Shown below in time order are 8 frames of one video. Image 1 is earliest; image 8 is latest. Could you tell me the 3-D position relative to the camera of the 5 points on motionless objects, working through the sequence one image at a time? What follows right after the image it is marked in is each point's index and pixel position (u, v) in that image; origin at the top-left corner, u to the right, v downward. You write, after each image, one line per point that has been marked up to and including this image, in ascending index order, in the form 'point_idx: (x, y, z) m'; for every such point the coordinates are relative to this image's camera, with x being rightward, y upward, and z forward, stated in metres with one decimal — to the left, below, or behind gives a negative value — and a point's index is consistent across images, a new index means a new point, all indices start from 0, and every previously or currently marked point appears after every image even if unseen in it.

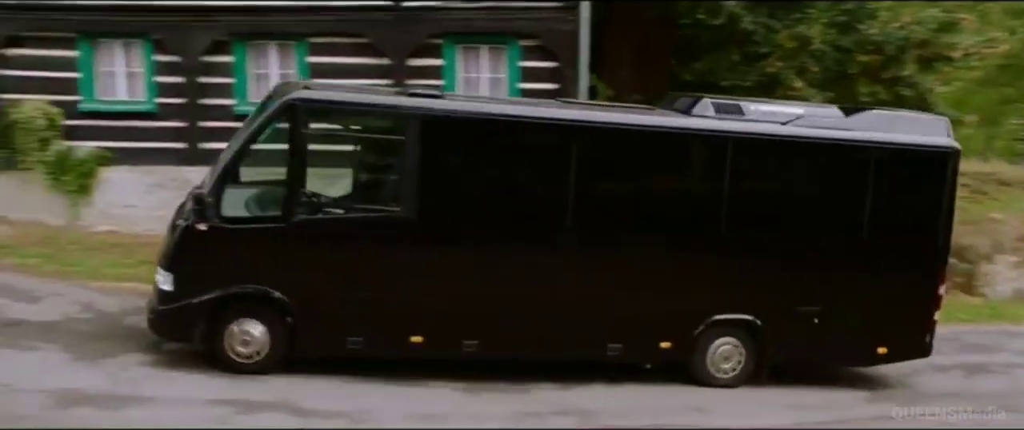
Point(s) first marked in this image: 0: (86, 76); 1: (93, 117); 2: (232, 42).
0: (-5.5, +1.7, +11.6) m
1: (-5.4, +1.2, +11.7) m
2: (-4.4, +2.6, +13.9) m
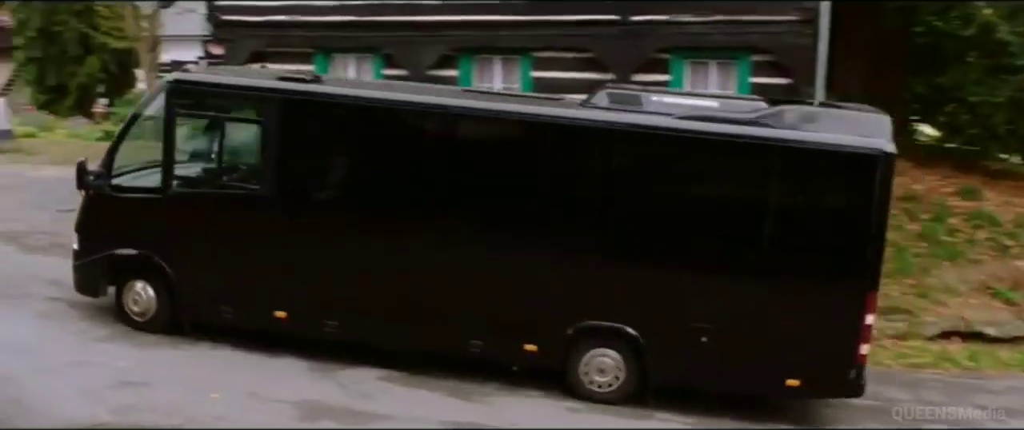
0: (-2.5, +1.7, +12.6) m
1: (-2.5, +1.2, +12.7) m
2: (-0.8, +2.5, +14.5) m
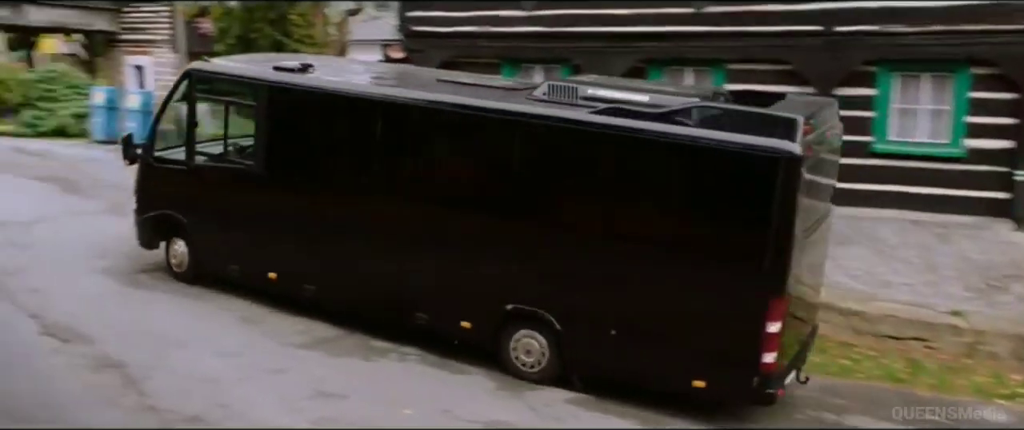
0: (0.0, +1.5, +12.6) m
1: (+0.1, +1.1, +12.7) m
2: (+2.1, +2.3, +14.2) m
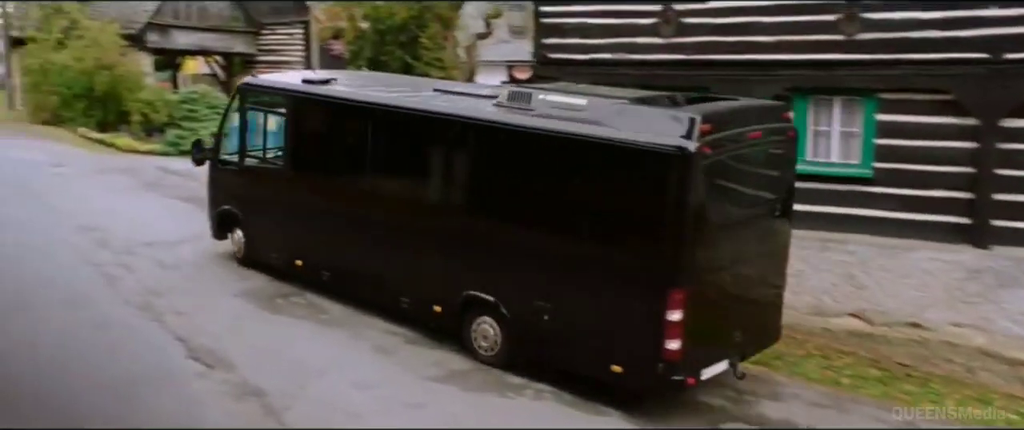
0: (+1.8, +1.1, +12.3) m
1: (+1.9, +0.6, +12.4) m
2: (+4.1, +1.8, +13.6) m
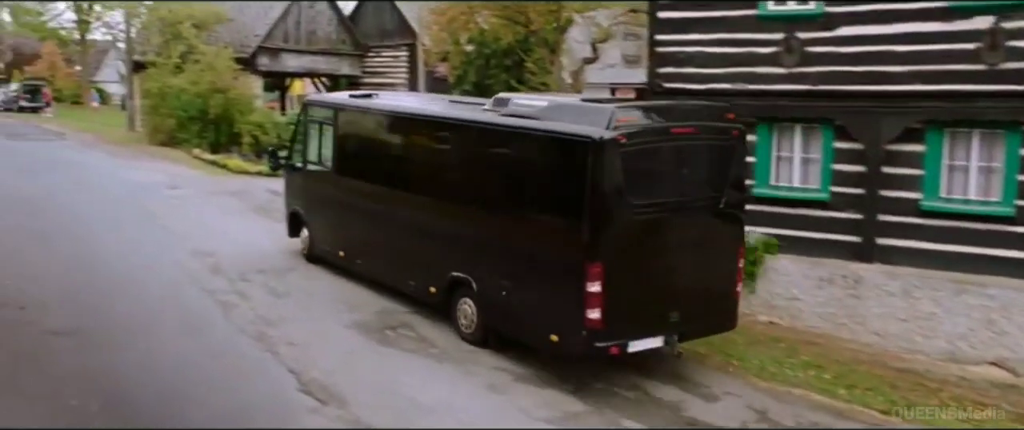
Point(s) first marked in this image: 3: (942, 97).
0: (+3.3, +0.7, +11.8) m
1: (+3.3, +0.2, +11.9) m
2: (+5.6, +1.3, +12.9) m
3: (+5.7, +1.7, +12.7) m
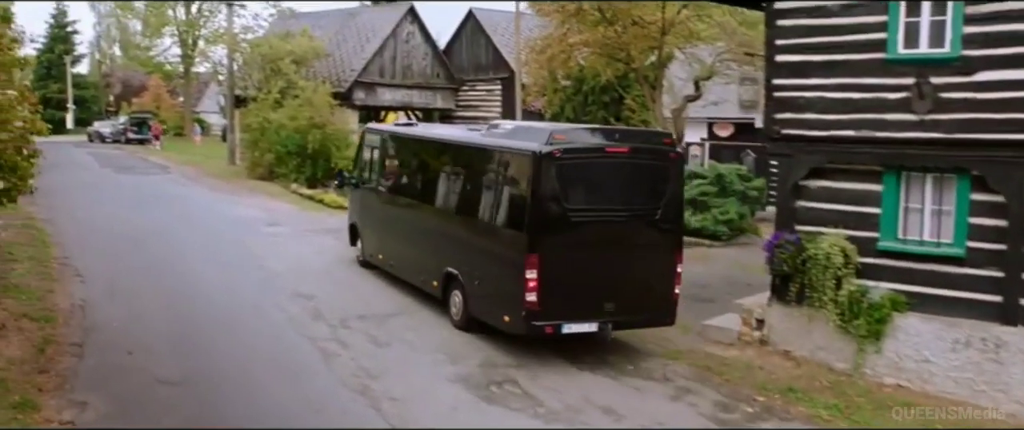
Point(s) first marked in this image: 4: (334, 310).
0: (+4.6, 0.0, +11.1) m
1: (+4.6, -0.5, +11.1) m
2: (+7.1, +0.6, +12.0) m
3: (+7.1, +1.0, +11.8) m
4: (-2.5, -1.3, +12.9) m
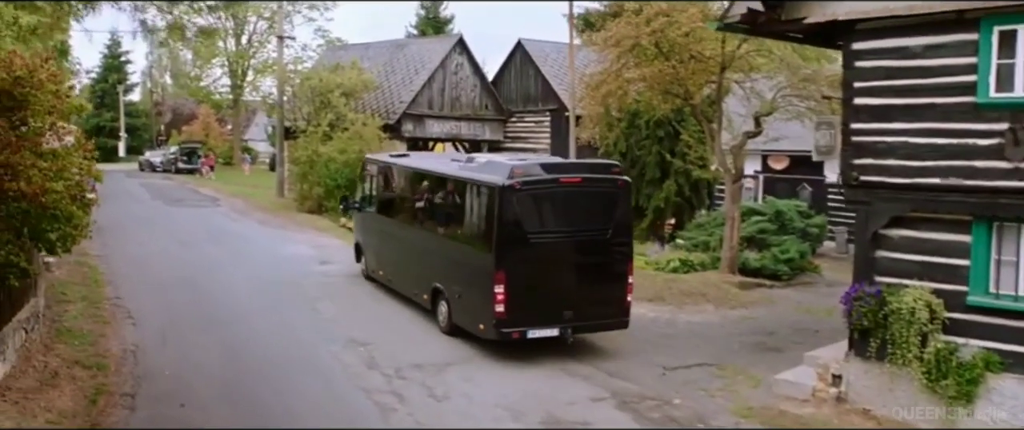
0: (+5.3, -0.6, +10.4) m
1: (+5.4, -1.1, +10.4) m
2: (+7.8, 0.0, +11.2) m
3: (+7.9, +0.4, +11.0) m
4: (-1.7, -2.0, +12.5) m
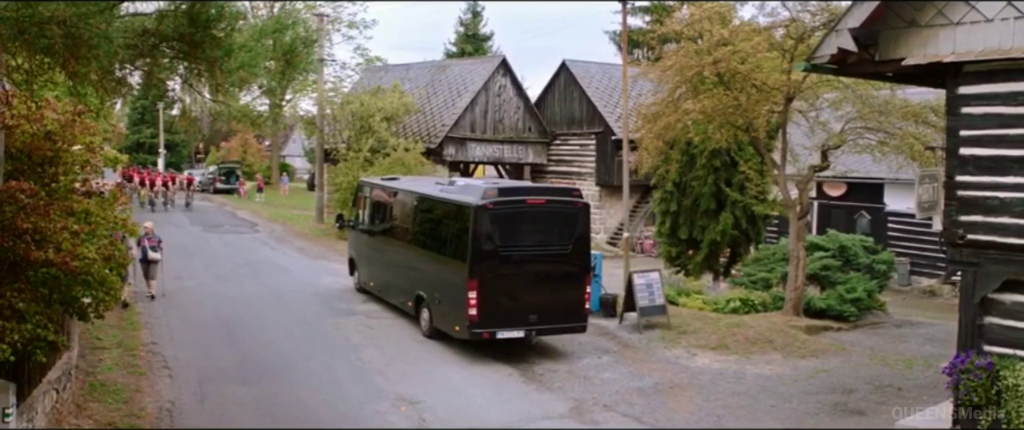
0: (+6.0, -1.2, +9.3) m
1: (+6.1, -1.7, +9.3) m
2: (+8.6, -0.7, +10.0) m
3: (+8.6, -0.3, +9.8) m
4: (-0.9, -2.6, +11.6) m
